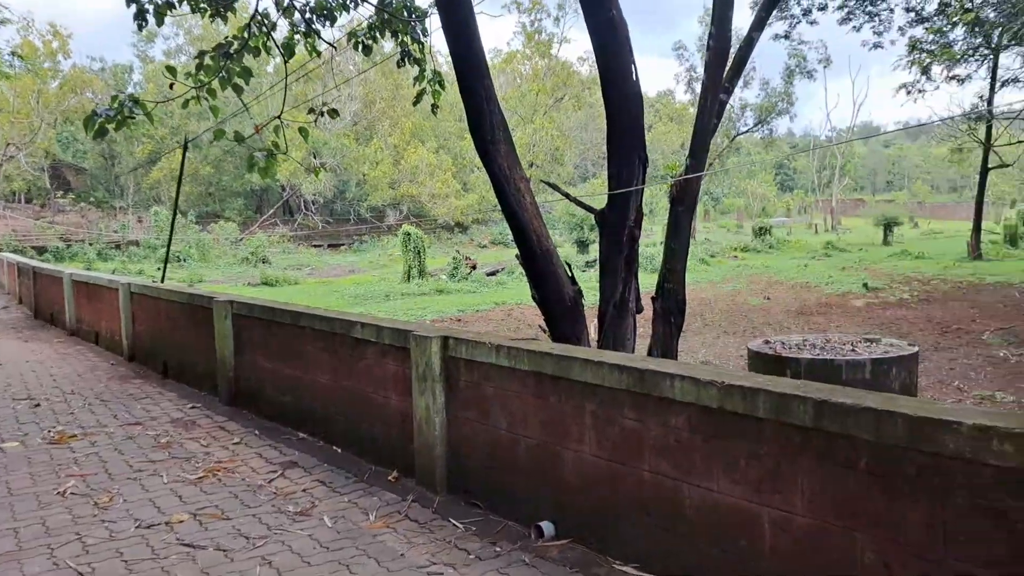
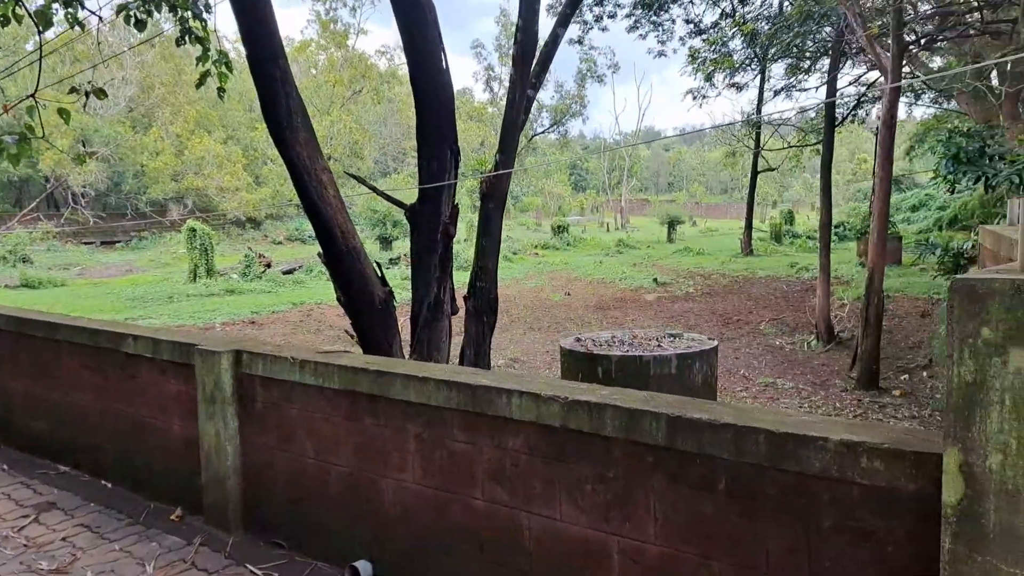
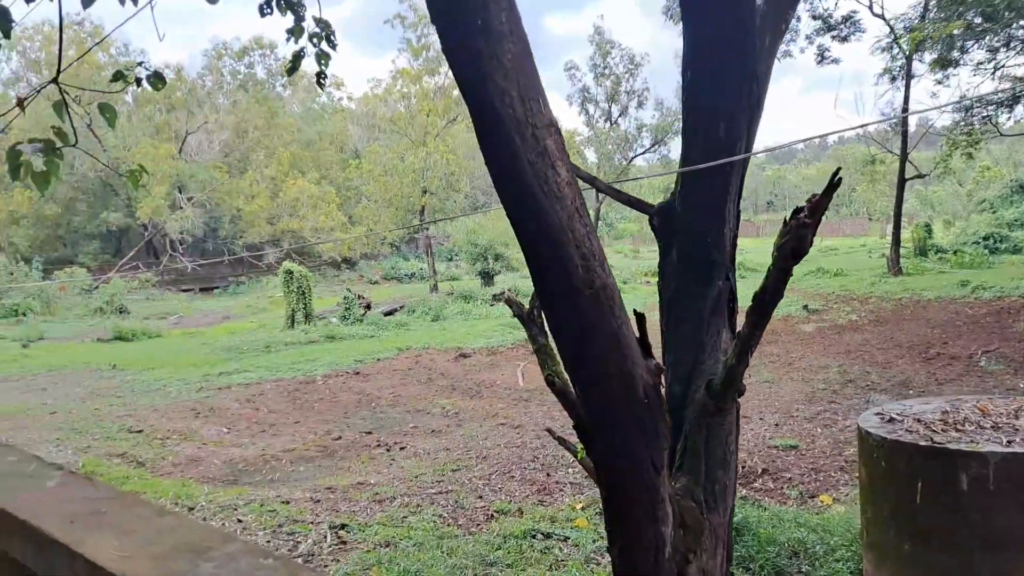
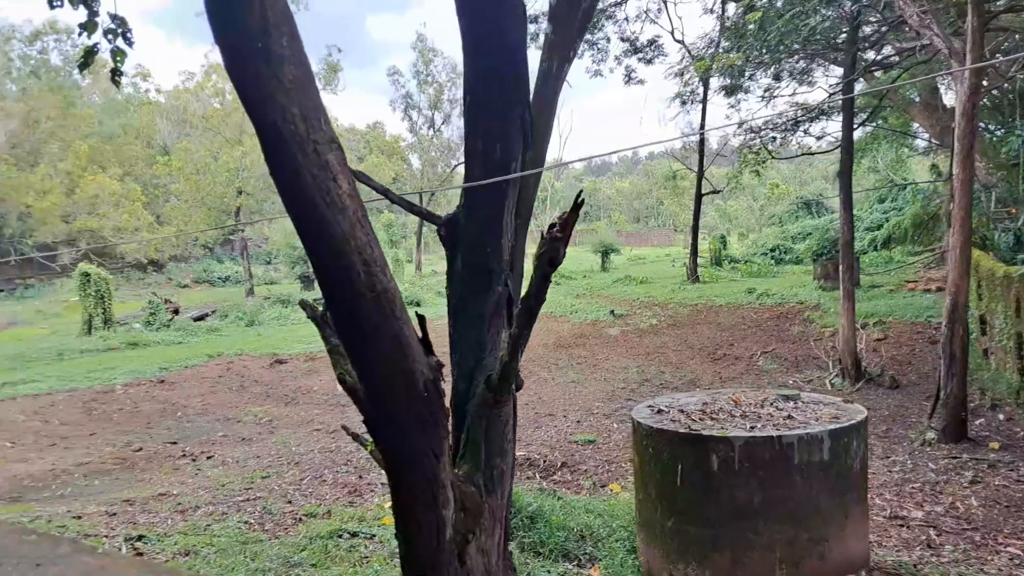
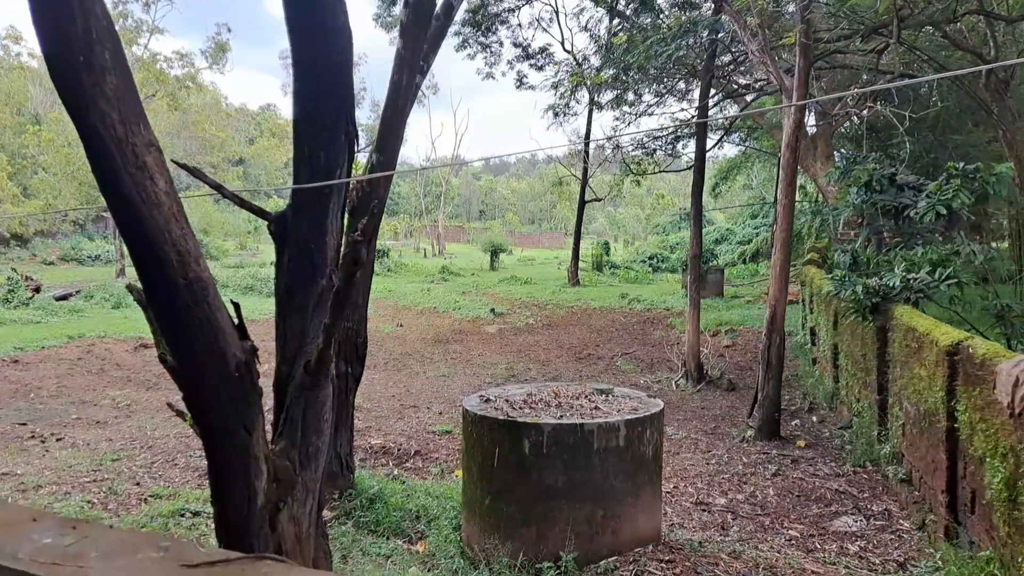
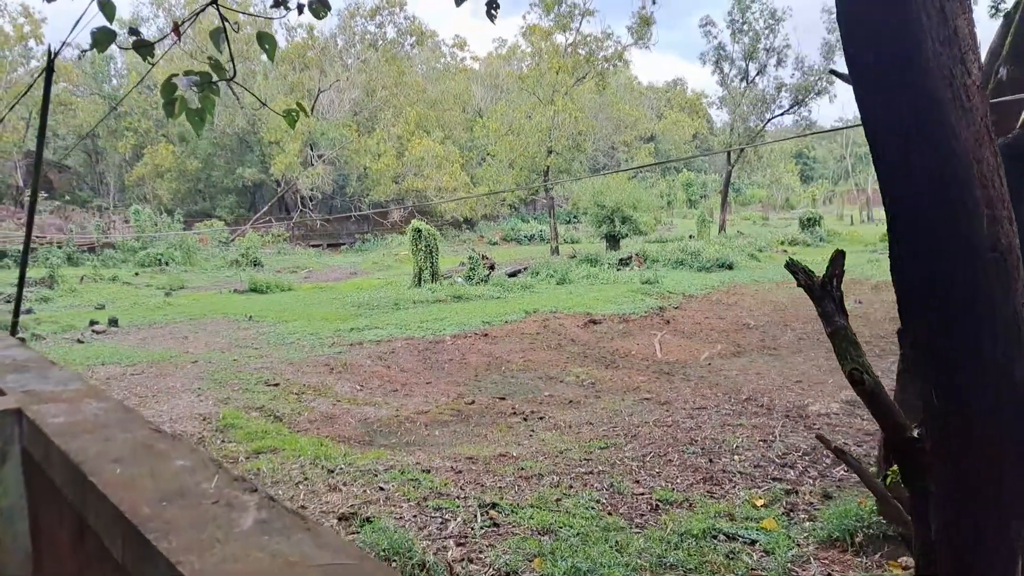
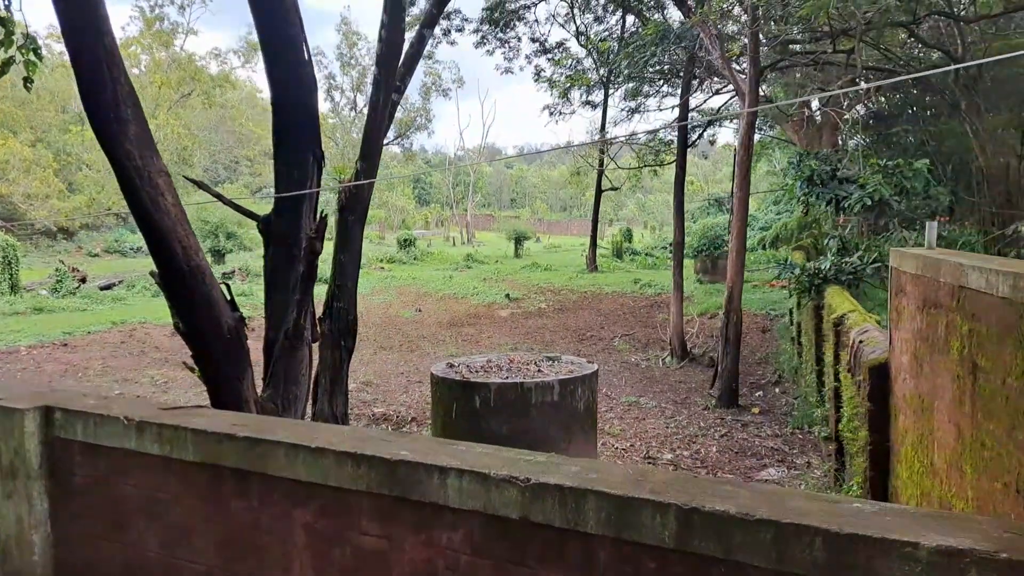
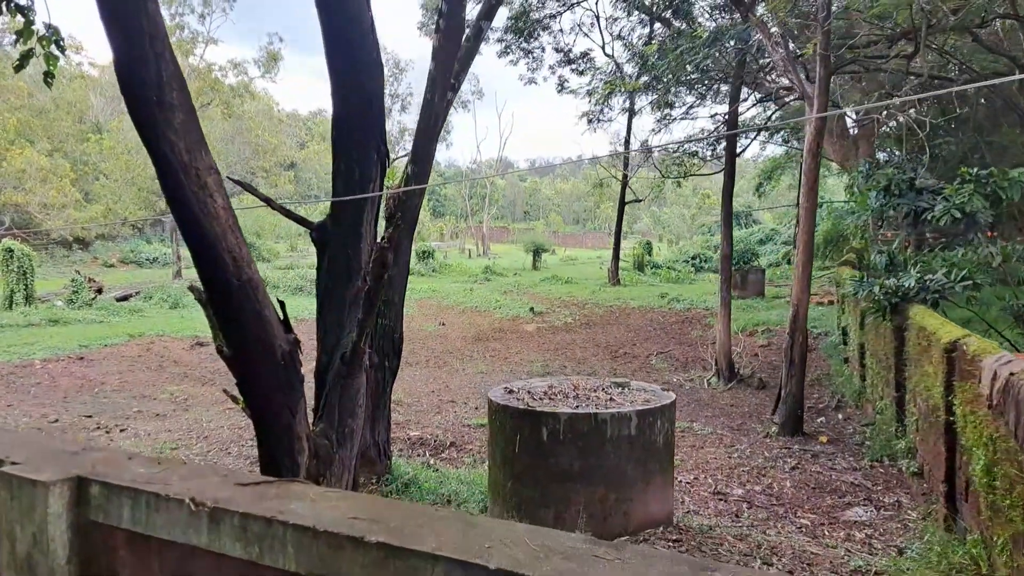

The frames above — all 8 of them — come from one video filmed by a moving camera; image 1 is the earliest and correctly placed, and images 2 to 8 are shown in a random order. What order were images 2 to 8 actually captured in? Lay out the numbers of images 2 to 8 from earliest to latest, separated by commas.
2, 7, 8, 5, 4, 3, 6
